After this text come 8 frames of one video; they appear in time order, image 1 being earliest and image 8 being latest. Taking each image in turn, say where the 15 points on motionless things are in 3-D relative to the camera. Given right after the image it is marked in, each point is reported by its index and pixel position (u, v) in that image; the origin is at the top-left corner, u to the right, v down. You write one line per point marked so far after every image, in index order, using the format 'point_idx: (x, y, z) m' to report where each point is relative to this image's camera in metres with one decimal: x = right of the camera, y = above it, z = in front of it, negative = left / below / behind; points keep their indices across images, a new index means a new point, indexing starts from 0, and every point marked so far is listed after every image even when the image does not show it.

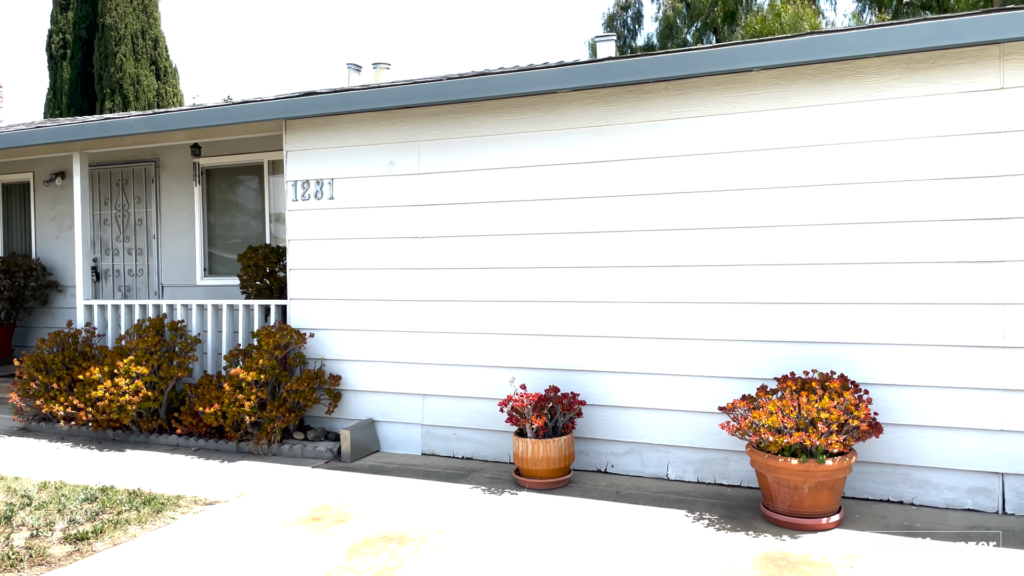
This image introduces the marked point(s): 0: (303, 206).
0: (-1.5, +0.6, +5.8) m
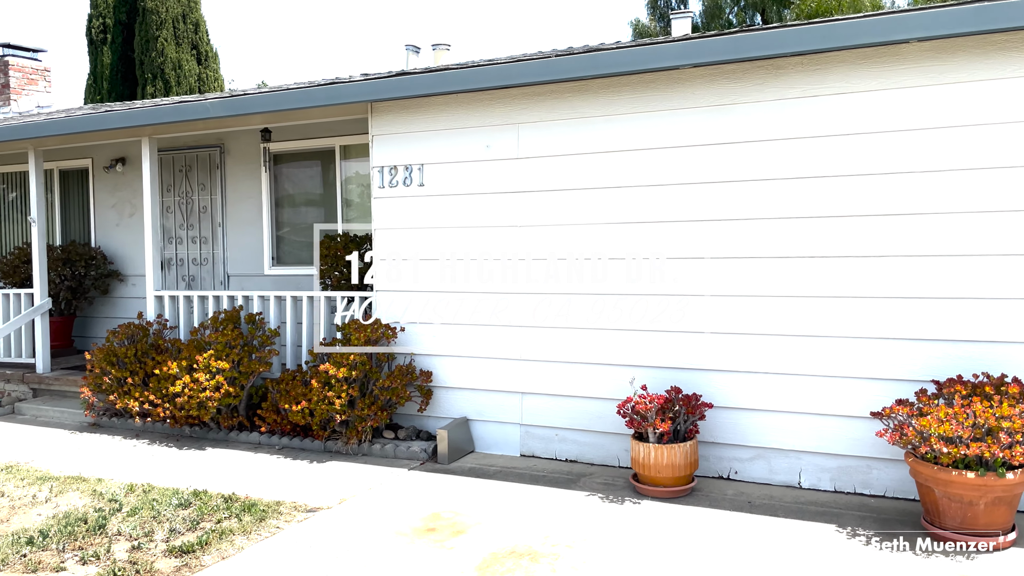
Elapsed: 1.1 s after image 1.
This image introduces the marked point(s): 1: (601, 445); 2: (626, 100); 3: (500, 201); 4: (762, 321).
0: (-0.8, +0.6, +5.5) m
1: (+0.5, -0.9, +4.9) m
2: (+0.7, +1.1, +4.8) m
3: (-0.1, +0.5, +5.1) m
4: (+1.4, -0.2, +4.5) m
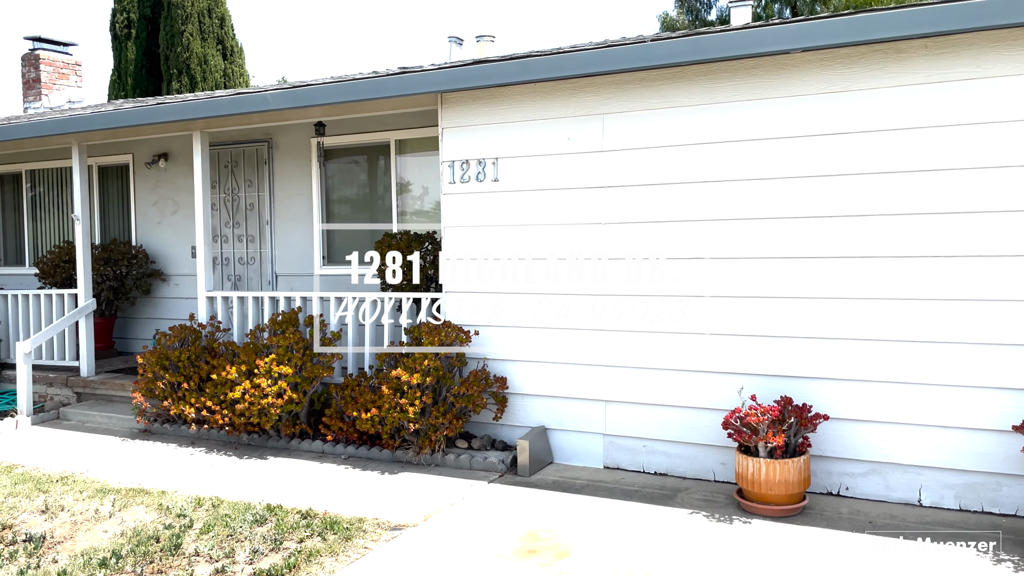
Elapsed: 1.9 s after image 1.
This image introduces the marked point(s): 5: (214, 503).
0: (-0.3, +0.6, +5.2) m
1: (+1.0, -1.0, +4.6) m
2: (+1.2, +1.1, +4.5) m
3: (+0.4, +0.5, +4.8) m
4: (+1.9, -0.2, +4.2) m
5: (-1.6, -1.1, +4.3) m
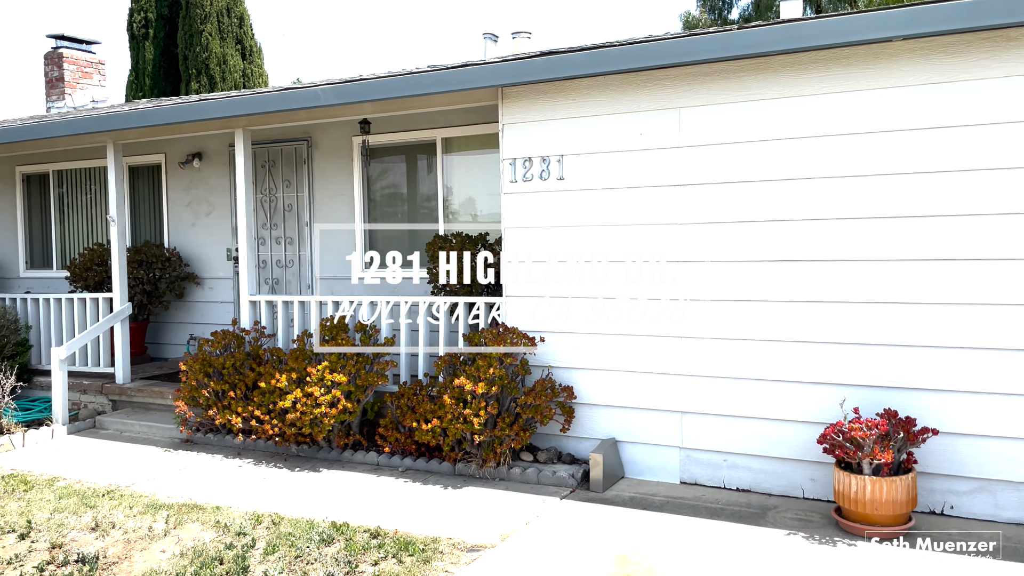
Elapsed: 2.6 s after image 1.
0: (+0.1, +0.6, +4.9) m
1: (+1.4, -1.0, +4.3) m
2: (+1.6, +1.1, +4.2) m
3: (+0.8, +0.5, +4.6) m
4: (+2.3, -0.2, +3.9) m
5: (-1.2, -1.2, +4.1) m
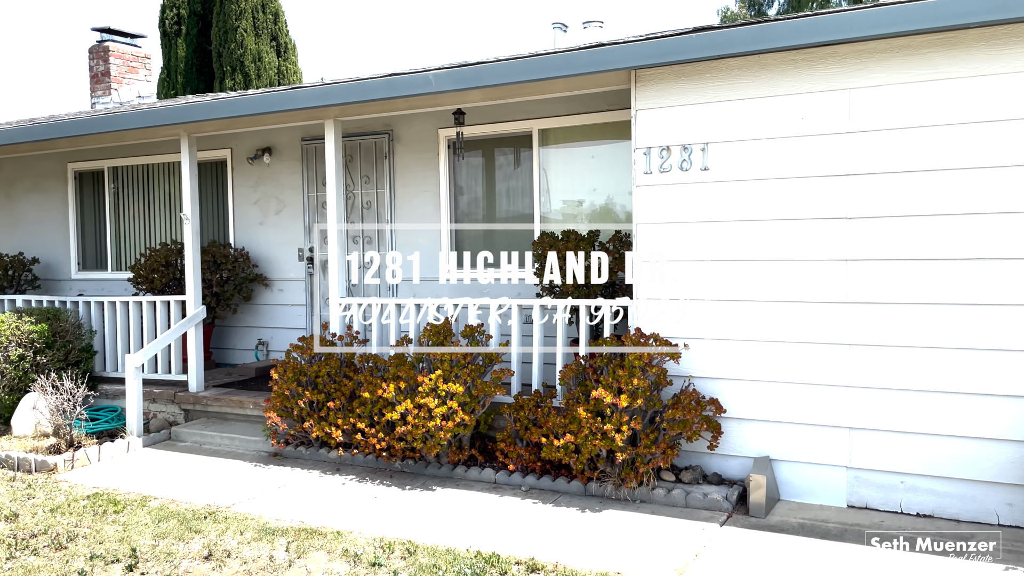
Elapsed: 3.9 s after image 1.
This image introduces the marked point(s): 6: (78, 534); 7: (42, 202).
0: (+0.8, +0.6, +4.5) m
1: (+2.1, -1.0, +3.8) m
2: (+2.3, +1.1, +3.8) m
3: (+1.5, +0.5, +4.2) m
4: (+3.0, -0.2, +3.4) m
5: (-0.5, -1.2, +3.6) m
6: (-2.1, -1.2, +4.0) m
7: (-4.9, +0.9, +8.4) m
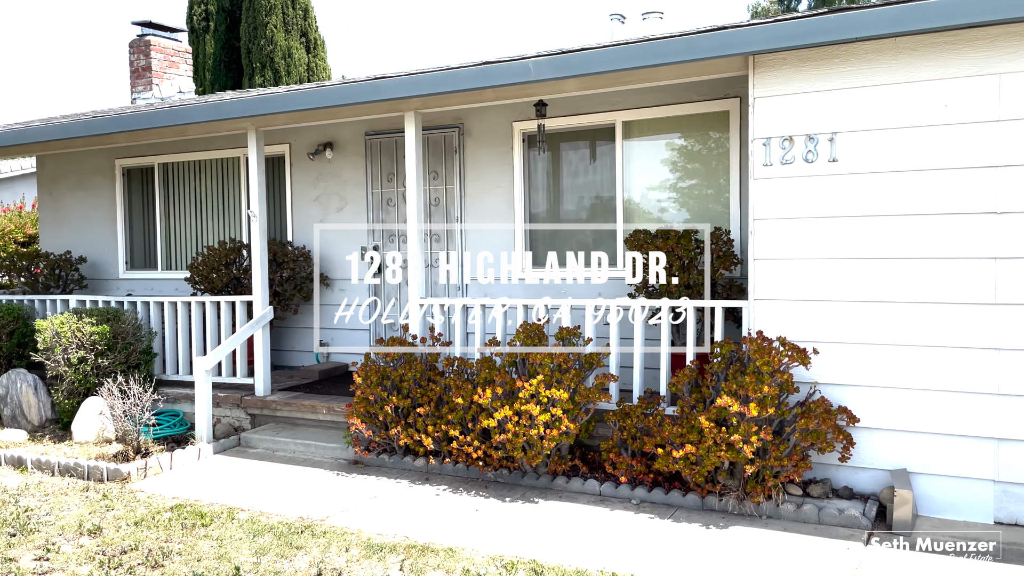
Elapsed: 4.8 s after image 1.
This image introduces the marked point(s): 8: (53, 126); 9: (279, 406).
0: (+1.4, +0.6, +4.2) m
1: (+2.7, -1.0, +3.6) m
2: (+2.8, +1.1, +3.5) m
3: (+2.1, +0.5, +3.9) m
4: (+3.5, -0.2, +3.1) m
5: (+0.1, -1.2, +3.4) m
6: (-1.6, -1.2, +3.8) m
7: (-4.3, +0.9, +8.2) m
8: (-3.7, +1.3, +6.5) m
9: (-1.6, -0.8, +5.7) m
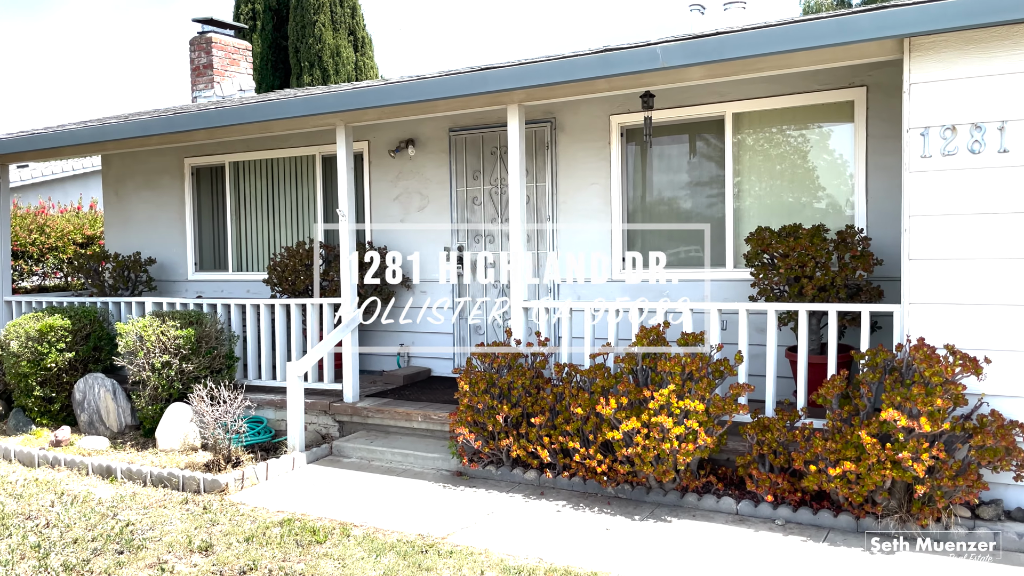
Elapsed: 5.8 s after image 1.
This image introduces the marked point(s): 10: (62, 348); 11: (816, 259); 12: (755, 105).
0: (+2.0, +0.6, +3.9) m
1: (+3.3, -1.0, +3.2) m
2: (+3.5, +1.1, +3.1) m
3: (+2.7, +0.5, +3.5) m
4: (+4.2, -0.2, +2.7) m
5: (+0.7, -1.2, +3.1) m
6: (-1.0, -1.2, +3.5) m
7: (-3.5, +0.9, +8.1) m
8: (-3.0, +1.3, +6.3) m
9: (-0.9, -0.8, +5.4) m
10: (-3.5, -0.5, +6.3) m
11: (+1.7, +0.2, +4.4) m
12: (+1.6, +1.2, +5.3) m
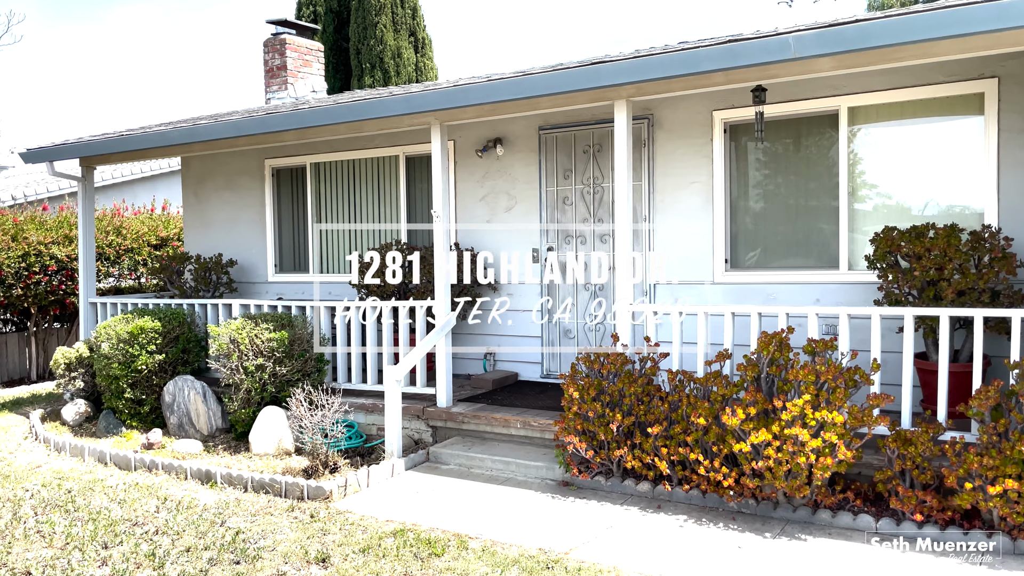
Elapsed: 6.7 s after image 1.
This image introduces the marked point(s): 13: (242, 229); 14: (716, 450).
0: (+2.6, +0.6, +3.6) m
1: (+3.9, -1.0, +2.8) m
2: (+4.0, +1.0, +2.7) m
3: (+3.3, +0.5, +3.2) m
4: (+4.7, -0.3, +2.3) m
5: (+1.2, -1.2, +2.9) m
6: (-0.4, -1.2, +3.4) m
7: (-2.7, +0.9, +8.0) m
8: (-2.2, +1.3, +6.3) m
9: (-0.3, -0.9, +5.3) m
10: (-2.8, -0.5, +6.3) m
11: (+2.3, +0.1, +4.2) m
12: (+2.2, +1.2, +5.0) m
13: (-2.7, +0.6, +8.0) m
14: (+1.0, -0.8, +4.0) m
